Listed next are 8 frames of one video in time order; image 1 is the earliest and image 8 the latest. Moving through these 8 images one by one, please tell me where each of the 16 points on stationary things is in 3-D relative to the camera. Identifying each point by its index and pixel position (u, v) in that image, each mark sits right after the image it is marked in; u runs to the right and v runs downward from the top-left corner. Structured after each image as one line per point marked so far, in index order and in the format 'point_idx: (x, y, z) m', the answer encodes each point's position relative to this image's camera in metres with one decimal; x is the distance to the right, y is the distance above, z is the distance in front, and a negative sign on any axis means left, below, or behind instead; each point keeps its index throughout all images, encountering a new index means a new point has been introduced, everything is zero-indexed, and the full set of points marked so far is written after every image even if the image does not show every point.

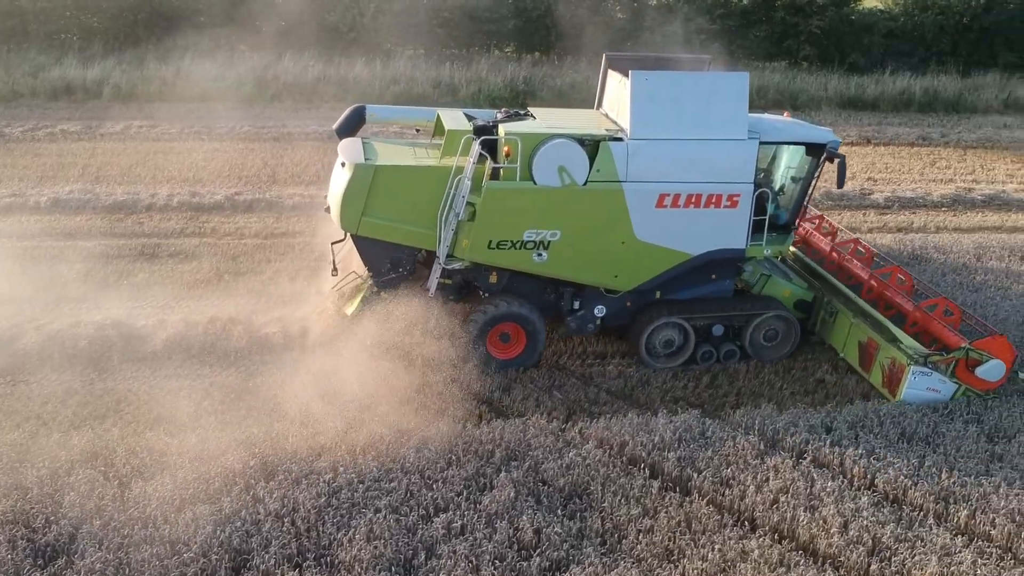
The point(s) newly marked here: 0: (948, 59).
0: (+7.4, +3.9, +18.6) m
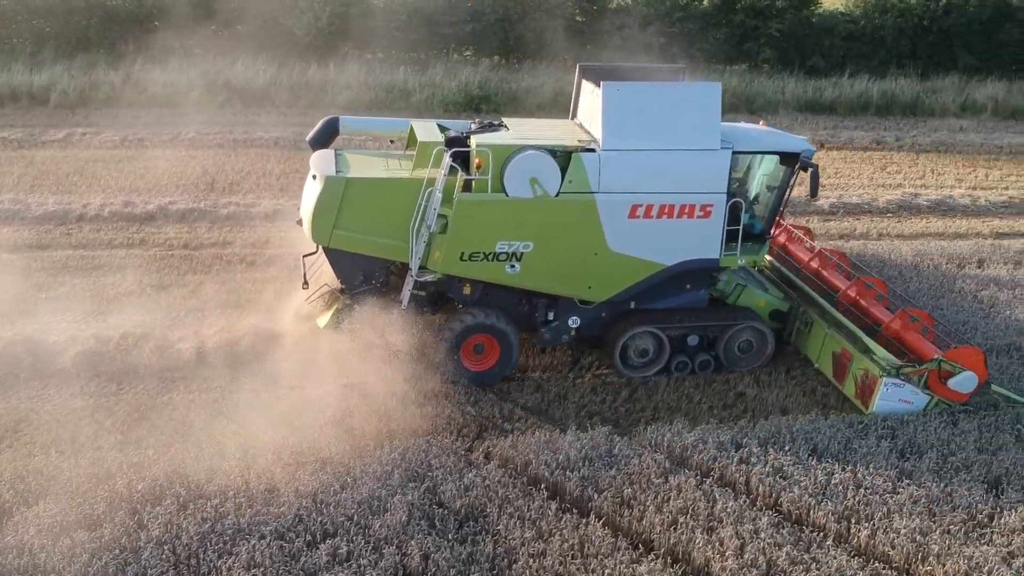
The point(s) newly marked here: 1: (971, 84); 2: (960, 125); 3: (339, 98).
0: (+6.7, +3.8, +18.6) m
1: (+7.5, +3.3, +17.8) m
2: (+6.5, +2.4, +15.8) m
3: (-2.4, +2.6, +14.8) m
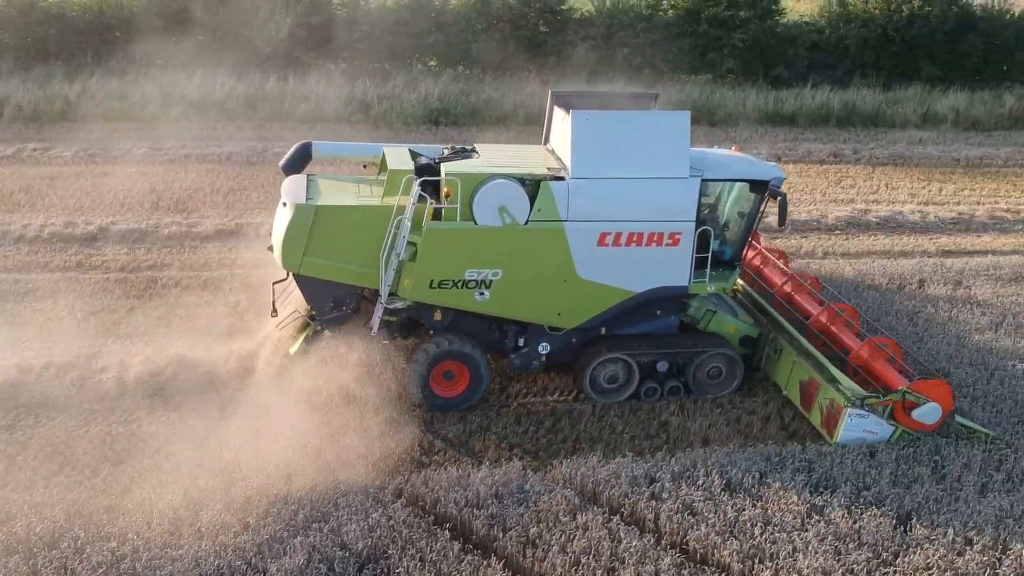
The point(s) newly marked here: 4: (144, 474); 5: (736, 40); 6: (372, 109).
0: (+6.1, +3.7, +18.6) m
1: (+6.9, +3.2, +17.8) m
2: (+5.9, +2.2, +15.9) m
3: (-2.9, +2.4, +14.8) m
4: (-2.0, -1.0, +5.9) m
5: (+3.7, +4.1, +17.9) m
6: (-1.9, +2.5, +15.0) m
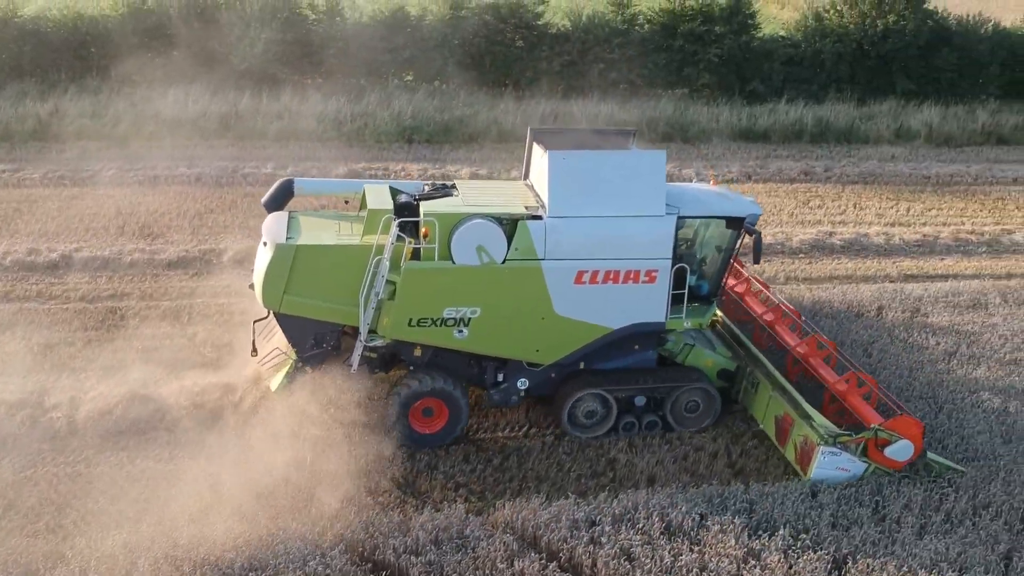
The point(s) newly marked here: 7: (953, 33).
0: (+5.7, +3.5, +18.7) m
1: (+6.5, +2.9, +17.9) m
2: (+5.5, +2.0, +15.9) m
3: (-3.3, +2.1, +14.8) m
4: (-2.3, -1.2, +5.9) m
5: (+3.3, +3.8, +18.0) m
6: (-2.3, +2.2, +15.0) m
7: (+7.7, +4.5, +19.2) m
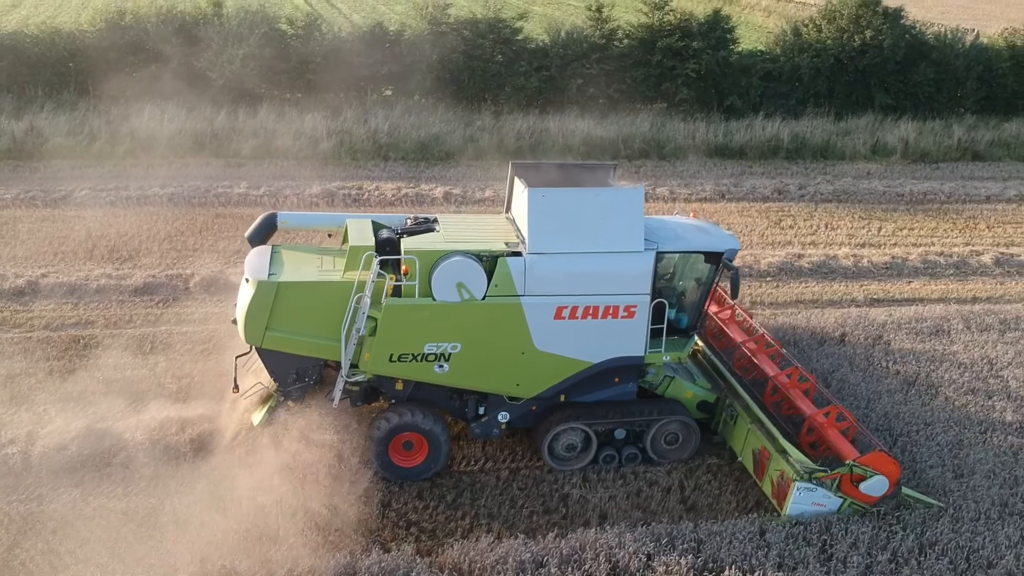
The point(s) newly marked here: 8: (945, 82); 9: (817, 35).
0: (+5.3, +3.2, +18.8) m
1: (+6.1, +2.7, +18.0) m
2: (+5.2, +1.7, +16.0) m
3: (-3.6, +1.9, +14.8) m
4: (-2.6, -1.5, +5.9) m
5: (+2.9, +3.6, +18.1) m
6: (-2.6, +2.0, +15.0) m
7: (+7.4, +4.2, +19.3) m
8: (+7.6, +3.6, +19.1) m
9: (+5.3, +4.4, +19.1) m
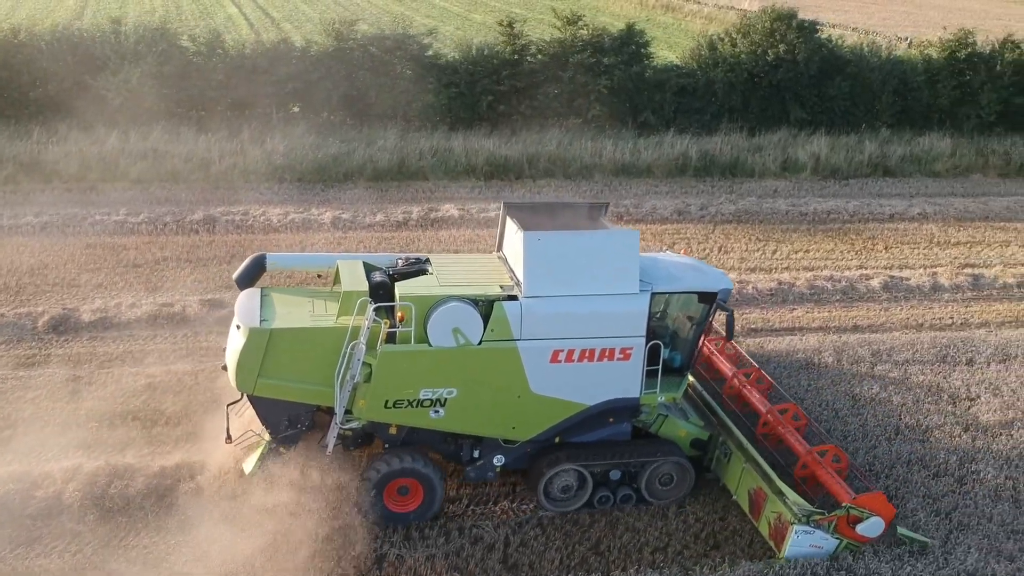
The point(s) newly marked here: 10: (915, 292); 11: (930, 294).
0: (+3.9, +2.9, +18.6) m
1: (+4.7, +2.4, +17.8) m
2: (+3.8, +1.4, +15.8) m
3: (-5.0, +1.6, +14.4) m
4: (-3.7, -1.8, +5.6) m
5: (+1.5, +3.3, +17.8) m
6: (-4.0, +1.6, +14.7) m
7: (+5.8, +4.0, +19.2) m
8: (+6.1, +3.3, +19.0) m
9: (+3.8, +4.1, +18.9) m
10: (+4.3, 0.0, +11.8) m
11: (+4.5, -0.1, +11.8) m
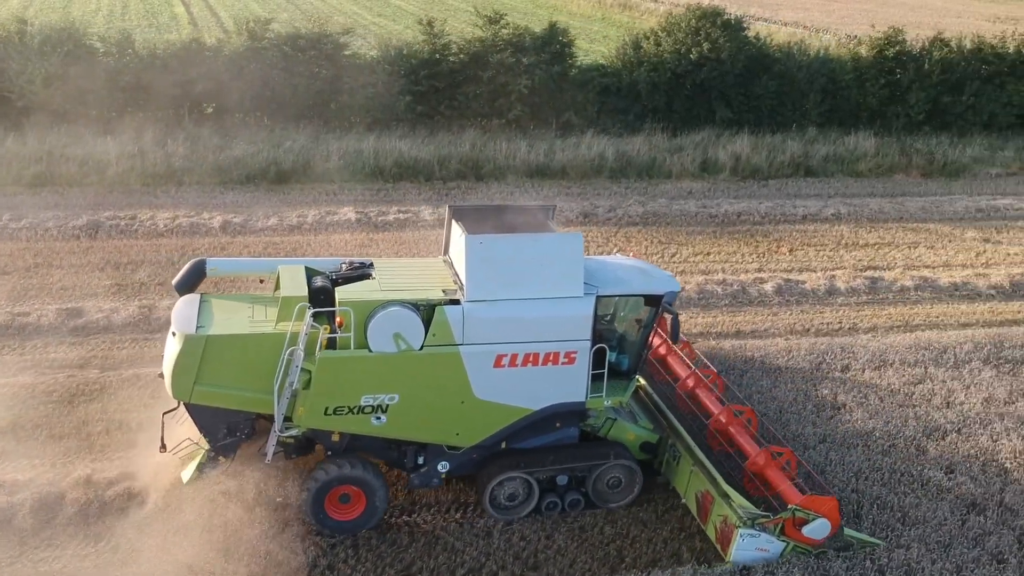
0: (+2.5, +2.9, +18.4) m
1: (+3.4, +2.4, +17.6) m
2: (+2.5, +1.4, +15.6) m
3: (-6.2, +1.5, +14.1) m
4: (-4.8, -1.9, +5.3) m
5: (+0.2, +3.2, +17.6) m
6: (-5.3, +1.5, +14.3) m
7: (+4.5, +4.0, +19.0) m
8: (+4.8, +3.3, +18.8) m
9: (+2.5, +4.1, +18.7) m
10: (+3.1, -0.1, +11.6) m
11: (+3.3, -0.1, +11.6) m
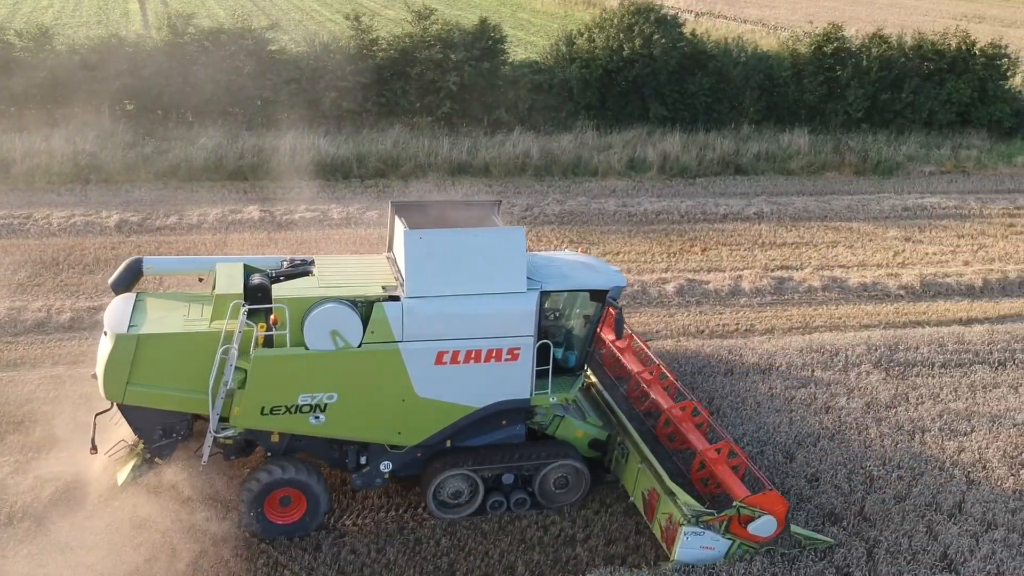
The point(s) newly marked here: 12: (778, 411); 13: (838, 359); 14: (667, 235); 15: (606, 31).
0: (+1.4, +2.9, +18.1) m
1: (+2.2, +2.4, +17.4) m
2: (+1.4, +1.4, +15.4) m
3: (-7.3, +1.5, +13.7) m
4: (-5.8, -1.9, +4.9) m
5: (-1.0, +3.2, +17.3) m
6: (-6.4, +1.5, +14.0) m
7: (+3.4, +4.0, +18.7) m
8: (+3.6, +3.3, +18.6) m
9: (+1.3, +4.1, +18.4) m
10: (+2.1, -0.1, +11.3) m
11: (+2.2, -0.1, +11.3) m
12: (+2.1, -1.0, +8.6) m
13: (+2.9, -0.6, +9.6) m
14: (+1.9, +0.7, +13.5) m
15: (+1.7, +4.4, +18.5) m
